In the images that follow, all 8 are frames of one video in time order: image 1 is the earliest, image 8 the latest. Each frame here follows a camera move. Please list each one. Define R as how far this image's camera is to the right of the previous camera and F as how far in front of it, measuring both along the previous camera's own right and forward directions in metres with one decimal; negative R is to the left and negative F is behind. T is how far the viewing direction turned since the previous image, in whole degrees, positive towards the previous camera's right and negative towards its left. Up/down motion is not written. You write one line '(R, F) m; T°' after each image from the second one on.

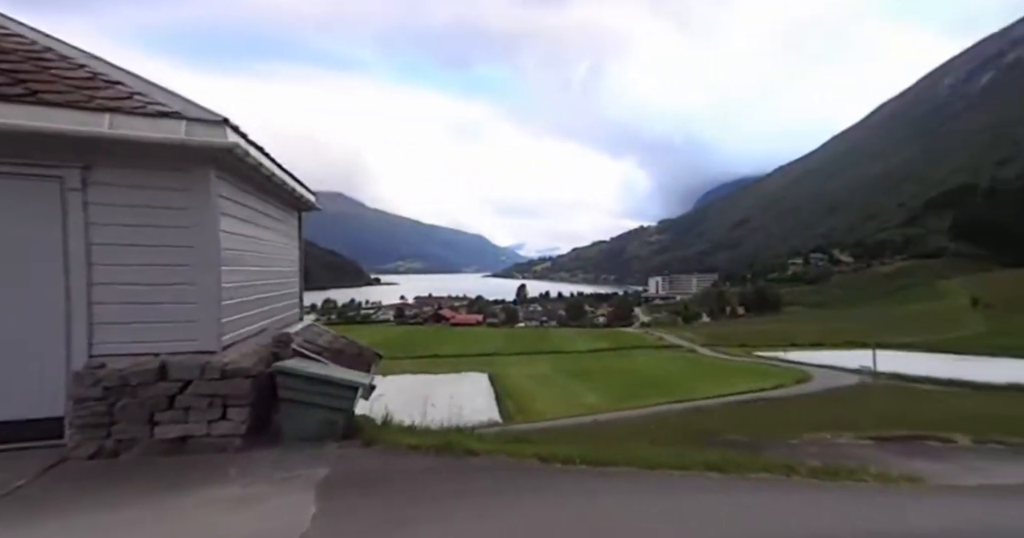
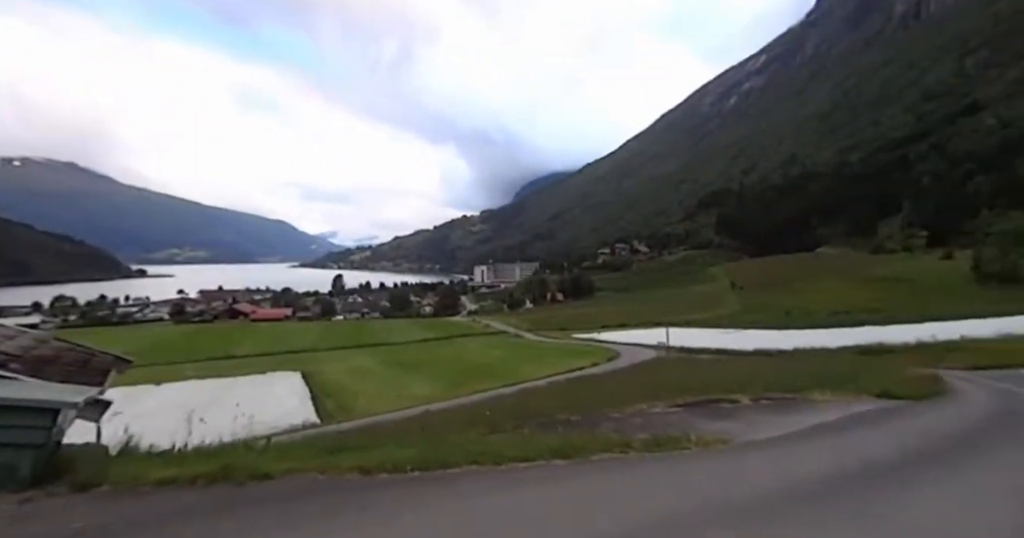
(-0.9, +1.0) m; +19°
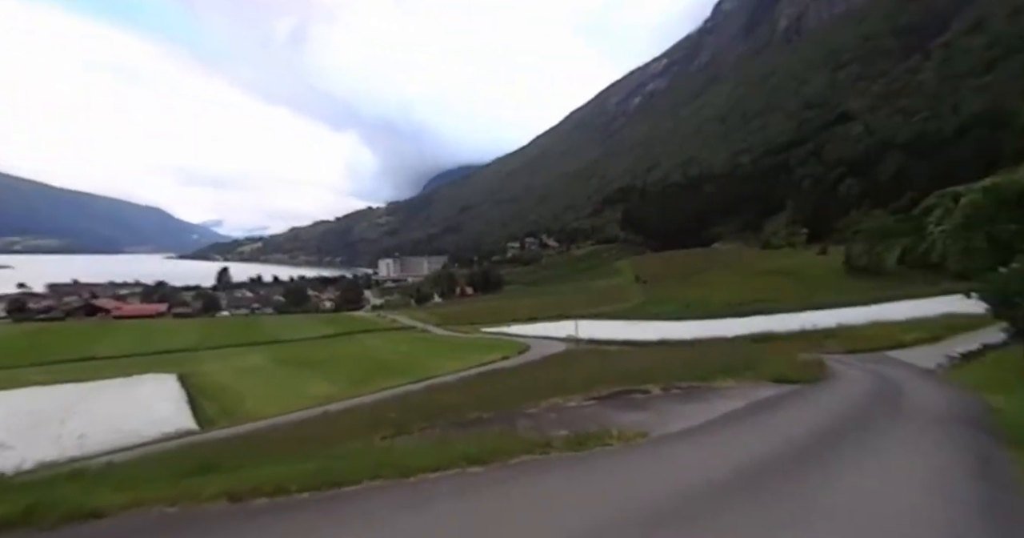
(+1.0, -3.4) m; -22°
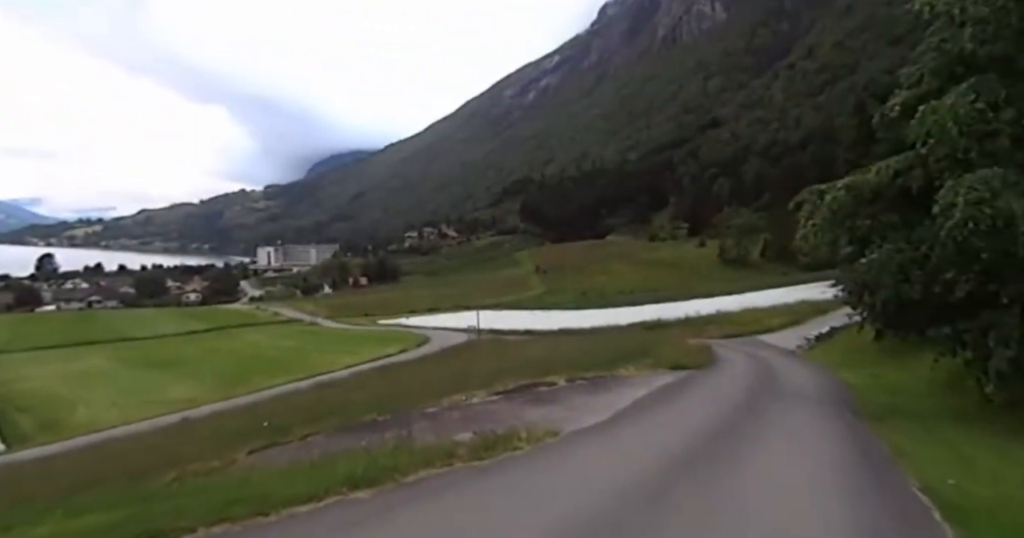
(0.0, +1.5) m; +10°
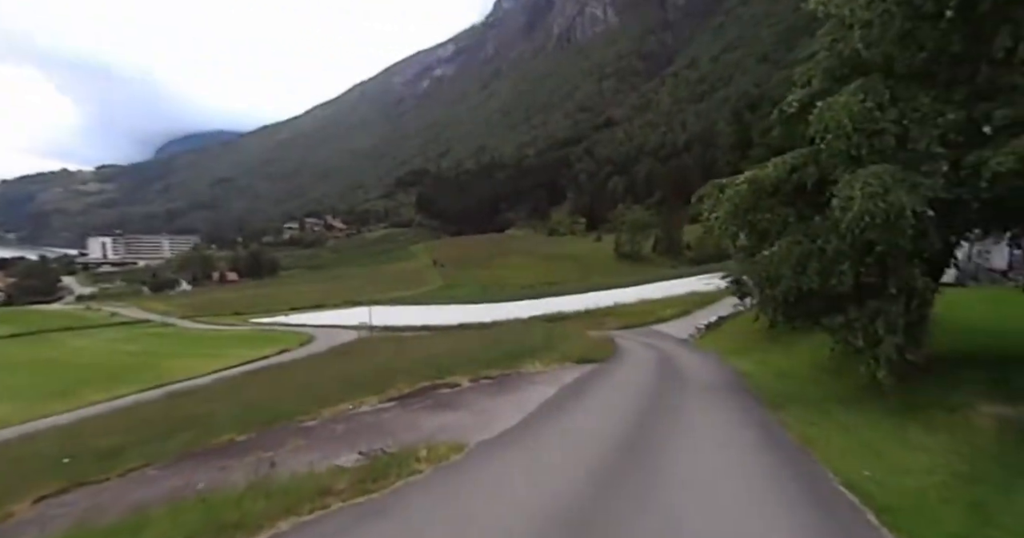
(0.0, +1.9) m; +10°
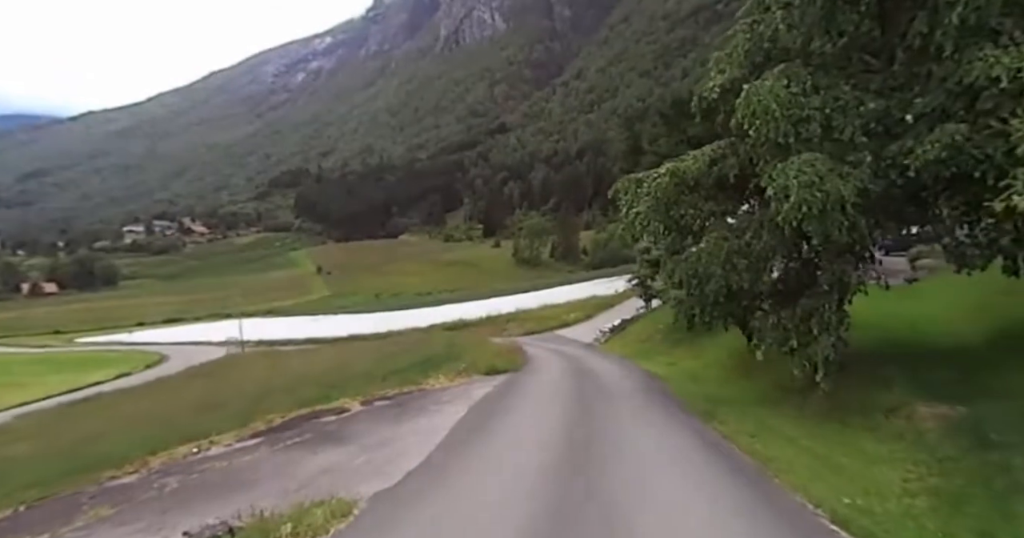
(-0.1, +2.5) m; +10°
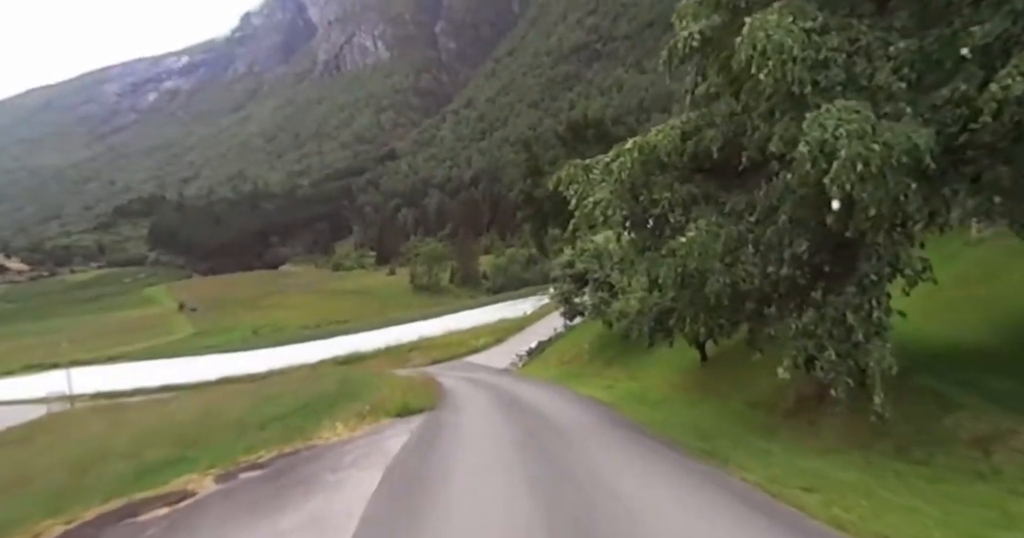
(-0.6, +4.3) m; +10°
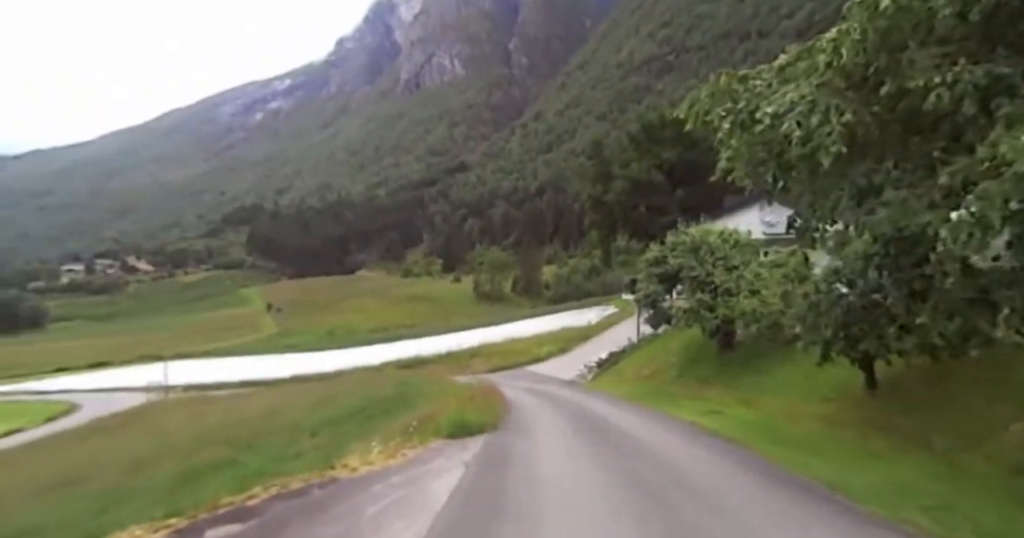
(-0.7, +4.0) m; -6°
